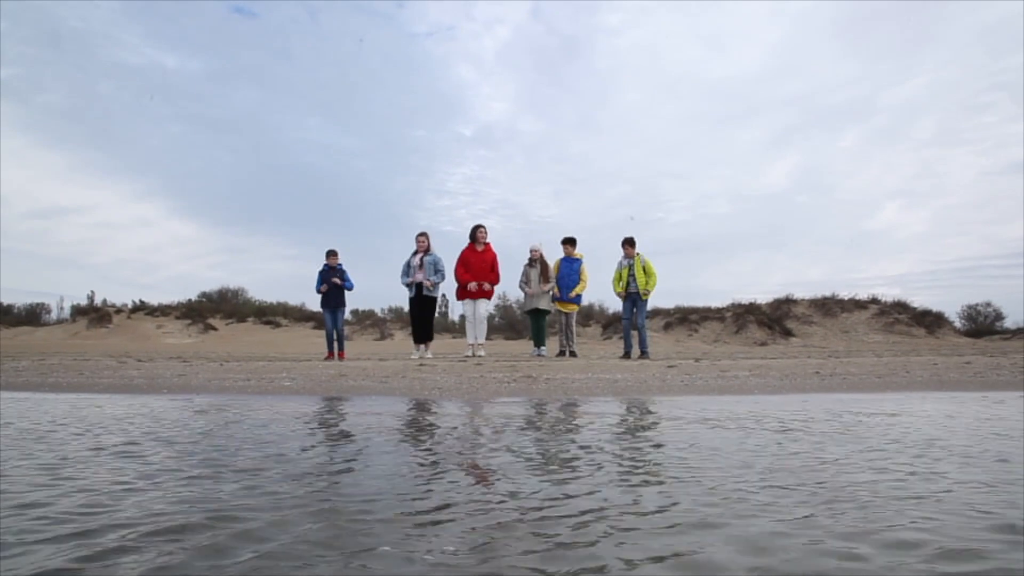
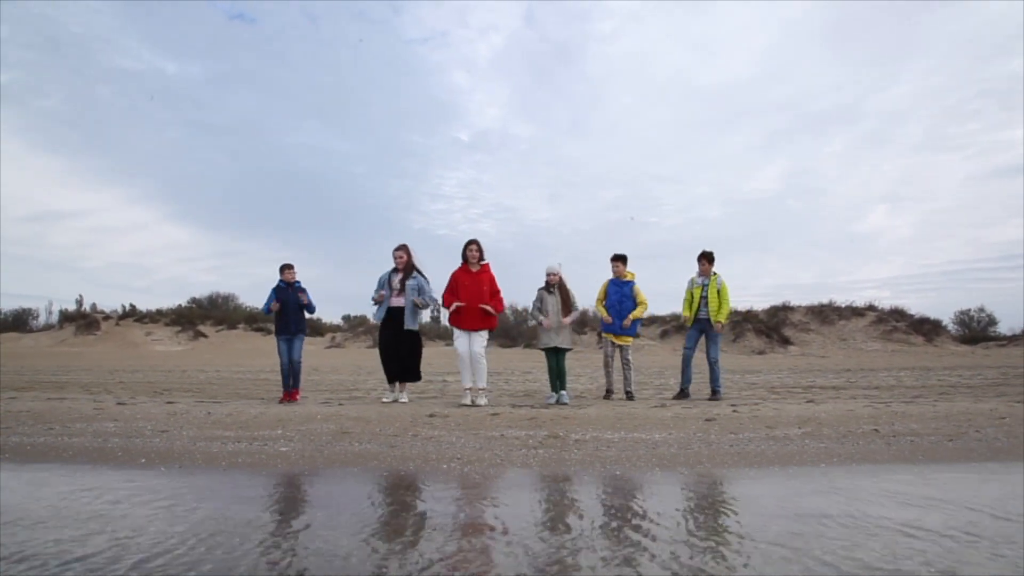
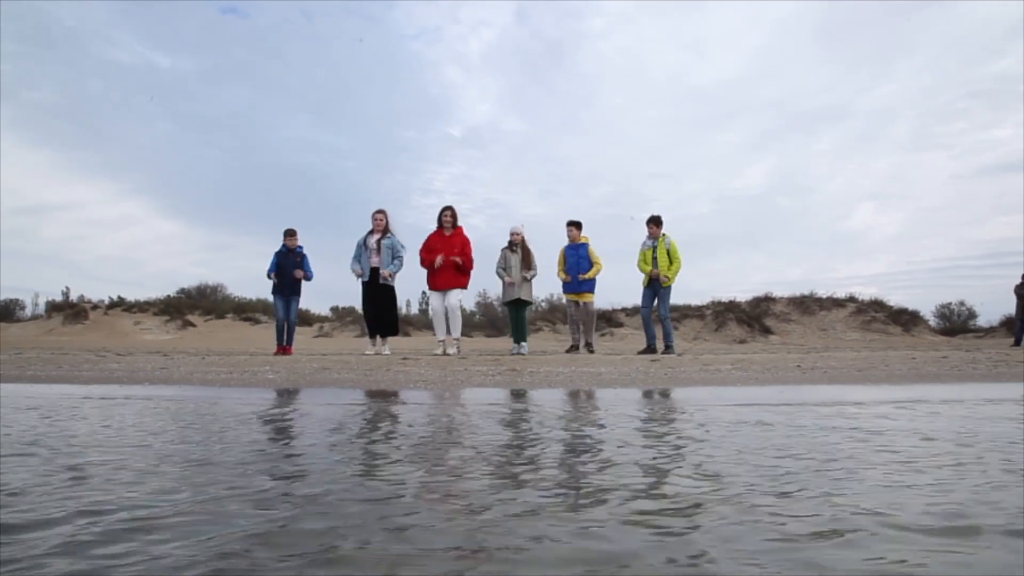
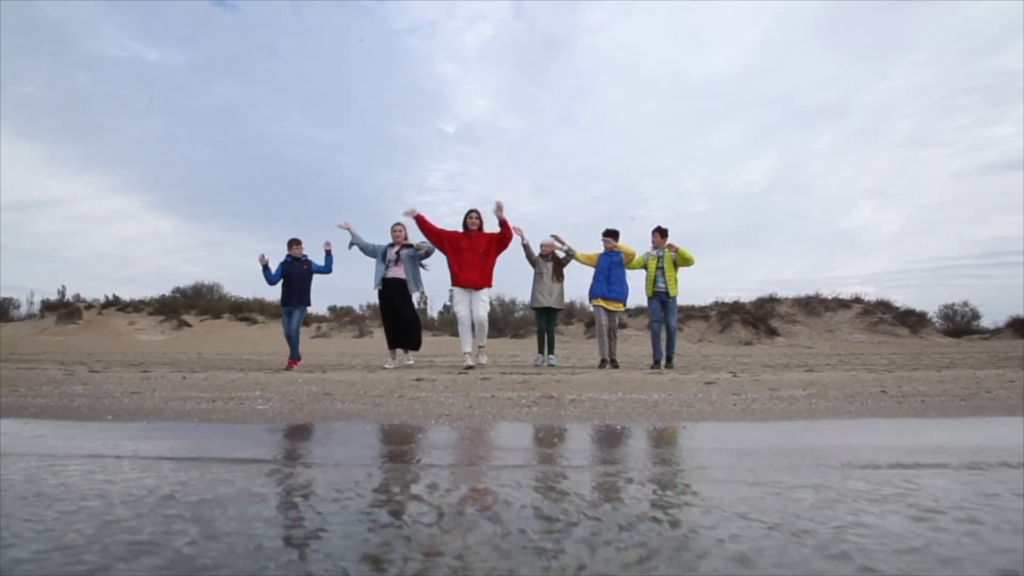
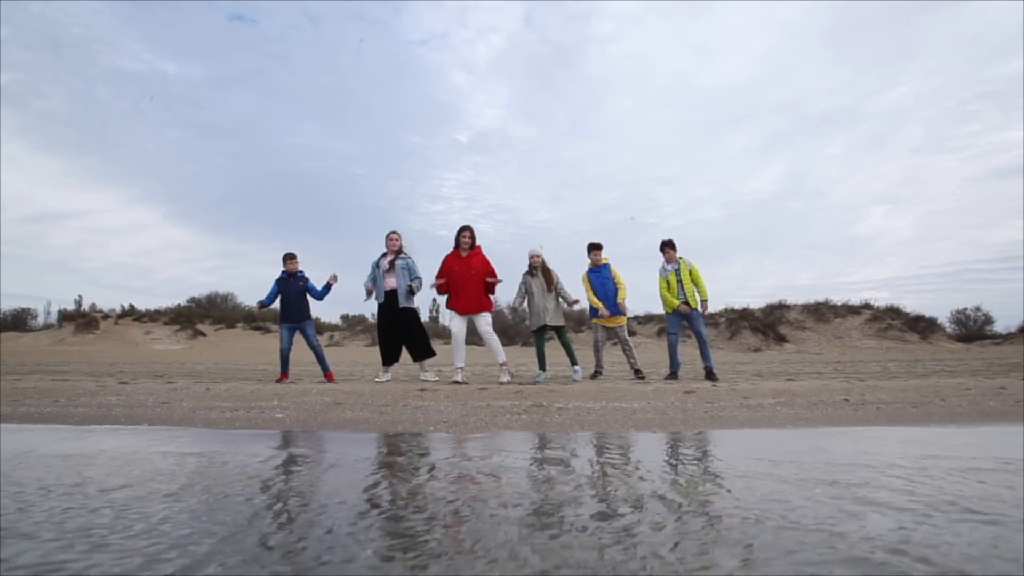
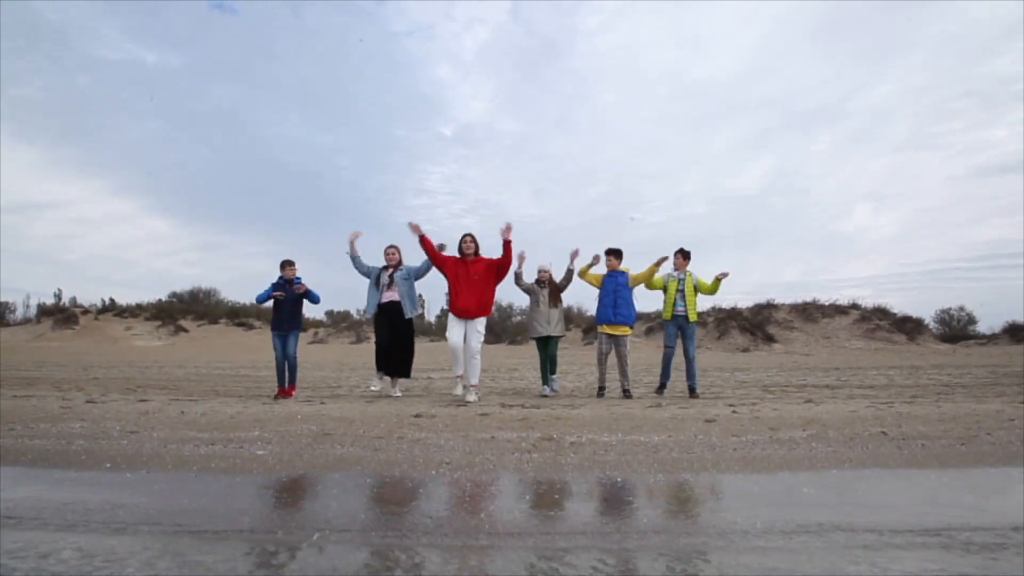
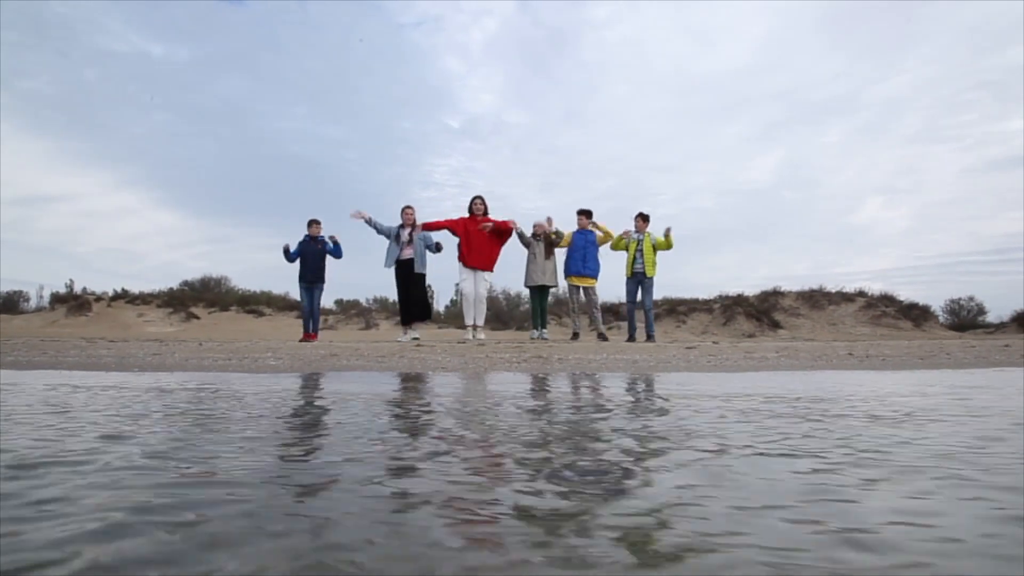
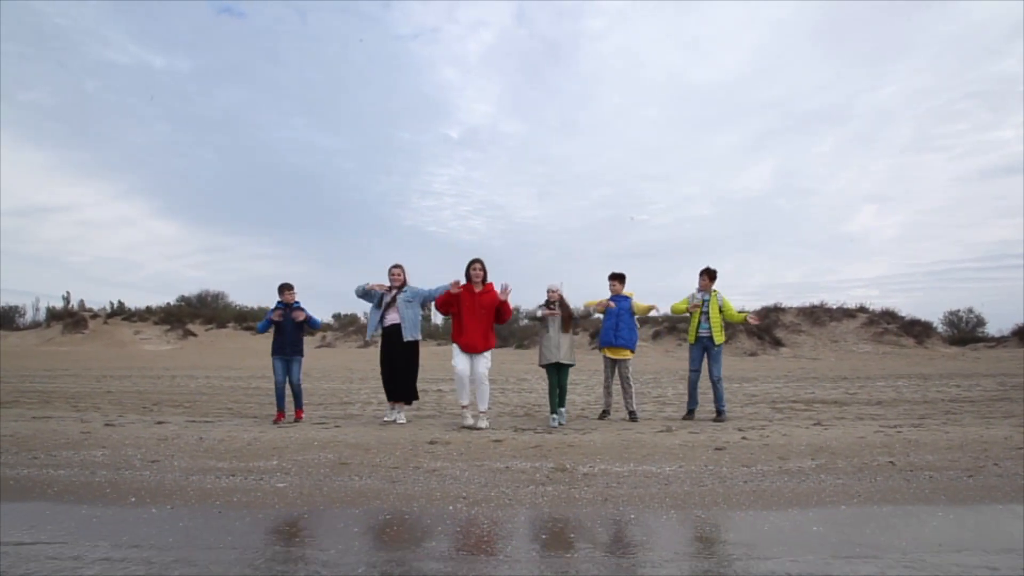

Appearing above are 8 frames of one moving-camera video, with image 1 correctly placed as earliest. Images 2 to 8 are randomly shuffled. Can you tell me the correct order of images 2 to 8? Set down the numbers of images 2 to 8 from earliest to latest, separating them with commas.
7, 4, 6, 8, 2, 5, 3
